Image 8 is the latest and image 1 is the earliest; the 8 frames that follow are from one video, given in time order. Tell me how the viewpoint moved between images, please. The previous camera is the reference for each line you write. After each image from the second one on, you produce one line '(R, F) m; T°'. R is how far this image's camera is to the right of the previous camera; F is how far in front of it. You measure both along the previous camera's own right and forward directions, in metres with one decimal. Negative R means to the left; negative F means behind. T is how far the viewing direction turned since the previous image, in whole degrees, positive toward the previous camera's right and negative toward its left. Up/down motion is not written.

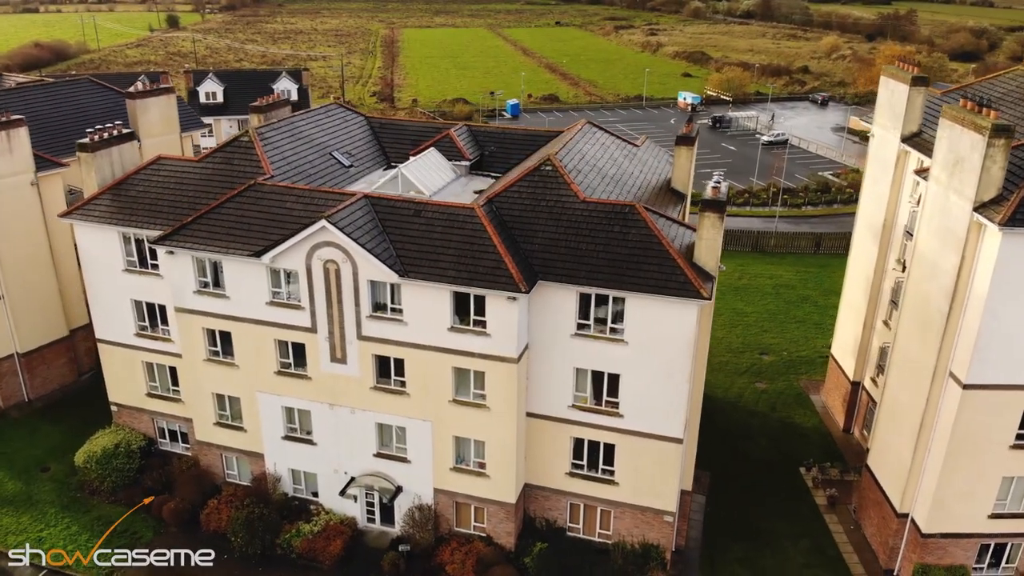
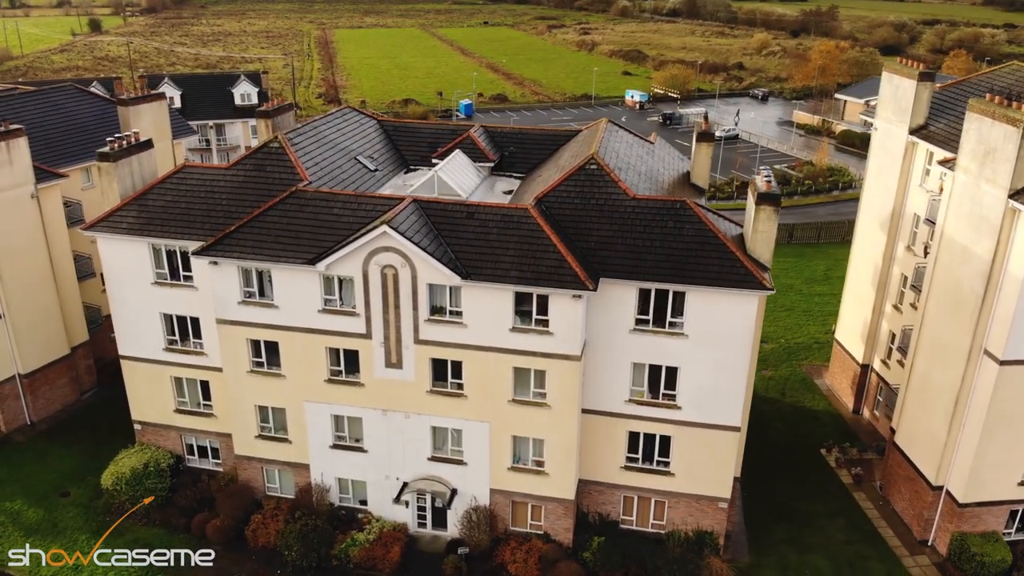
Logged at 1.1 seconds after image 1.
(-4.7, -0.1) m; +5°
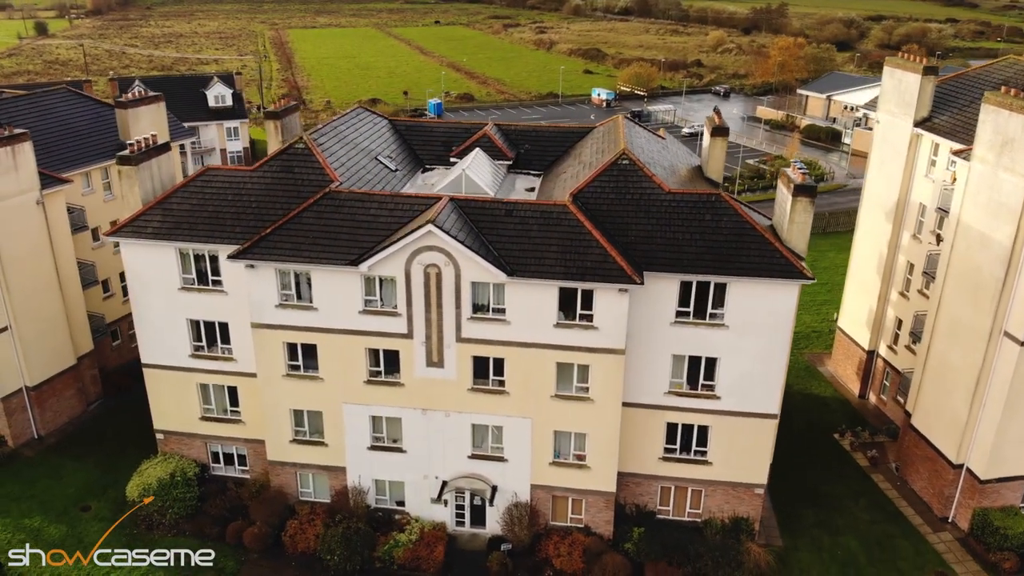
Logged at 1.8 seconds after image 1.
(-3.3, -0.1) m; +3°
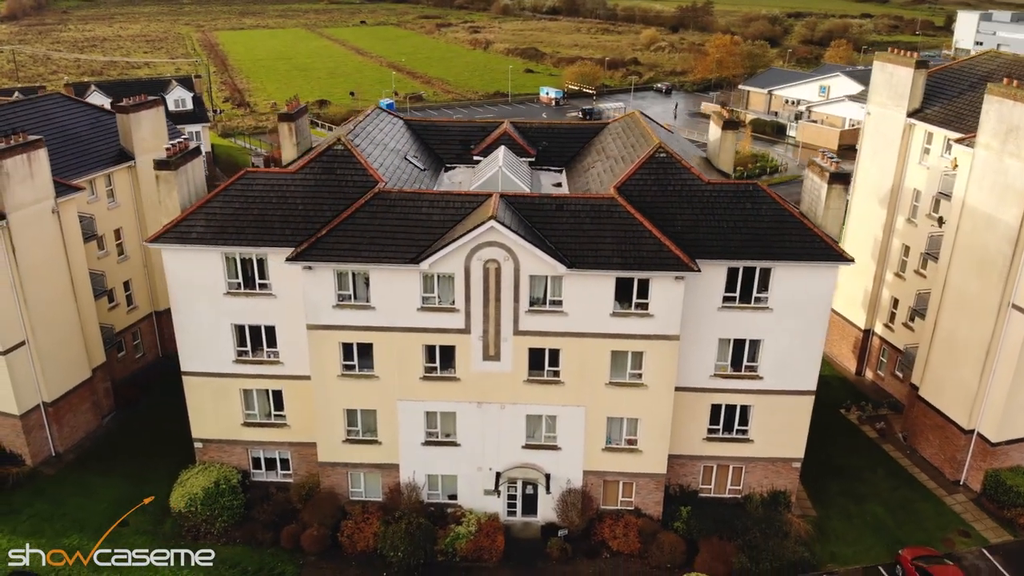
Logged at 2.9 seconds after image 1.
(-4.8, -0.6) m; +5°
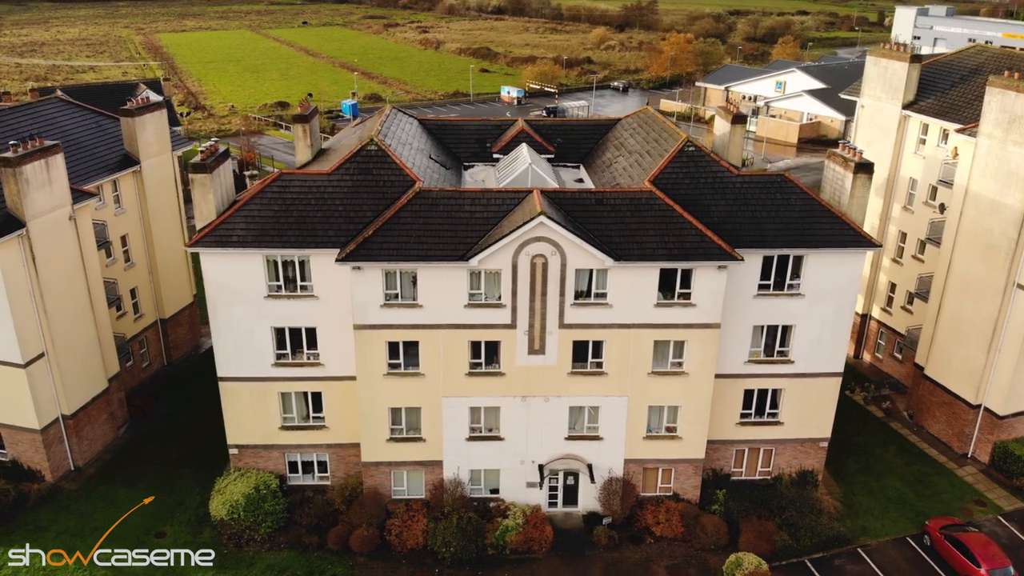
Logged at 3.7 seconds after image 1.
(-3.9, -0.3) m; +4°
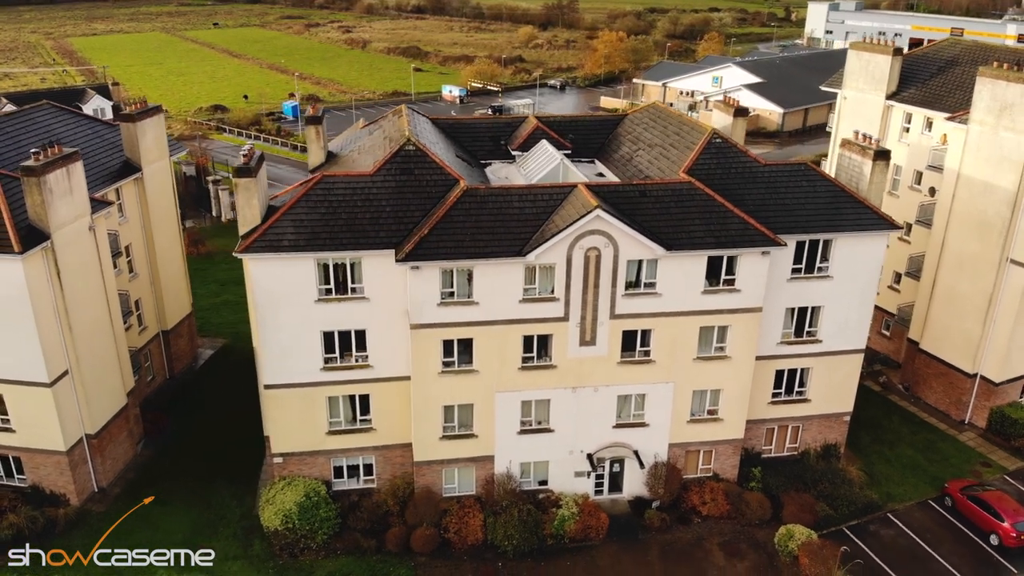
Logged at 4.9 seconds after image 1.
(-5.2, -0.2) m; +6°
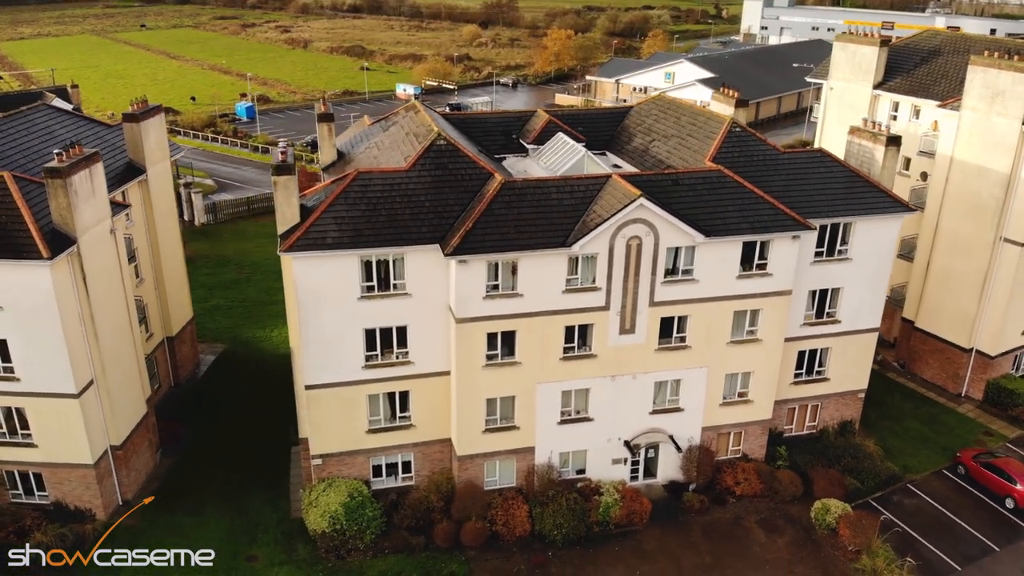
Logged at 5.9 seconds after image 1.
(-4.1, 0.0) m; +5°
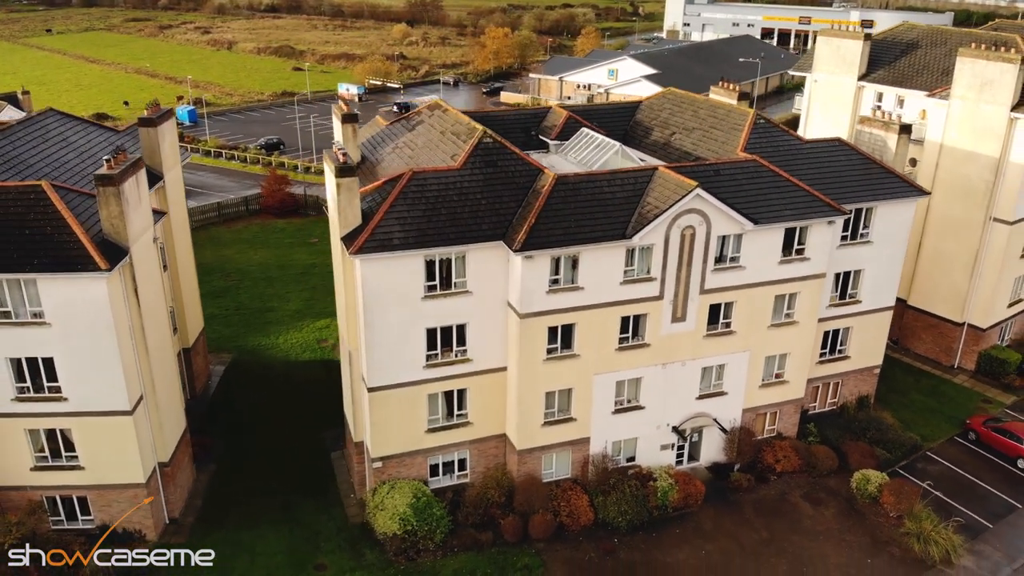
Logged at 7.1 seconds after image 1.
(-5.5, -0.1) m; +6°
